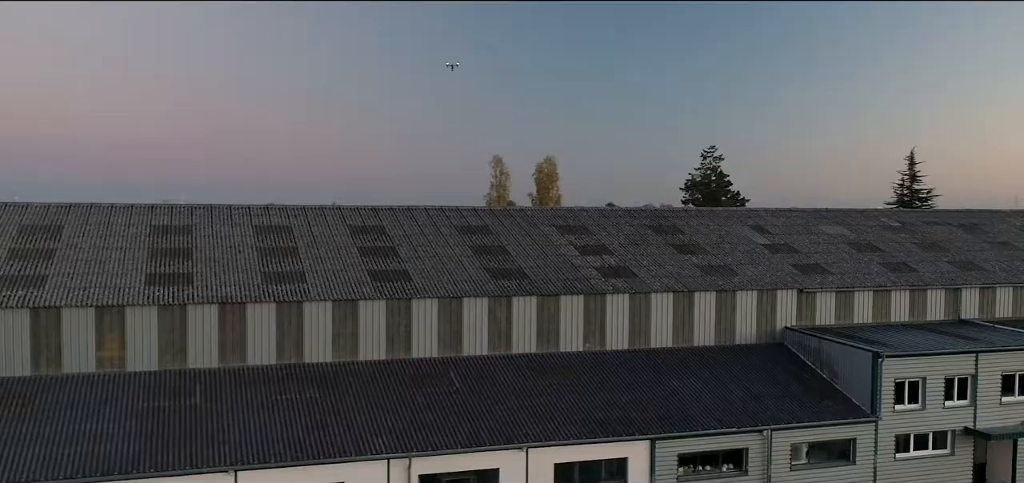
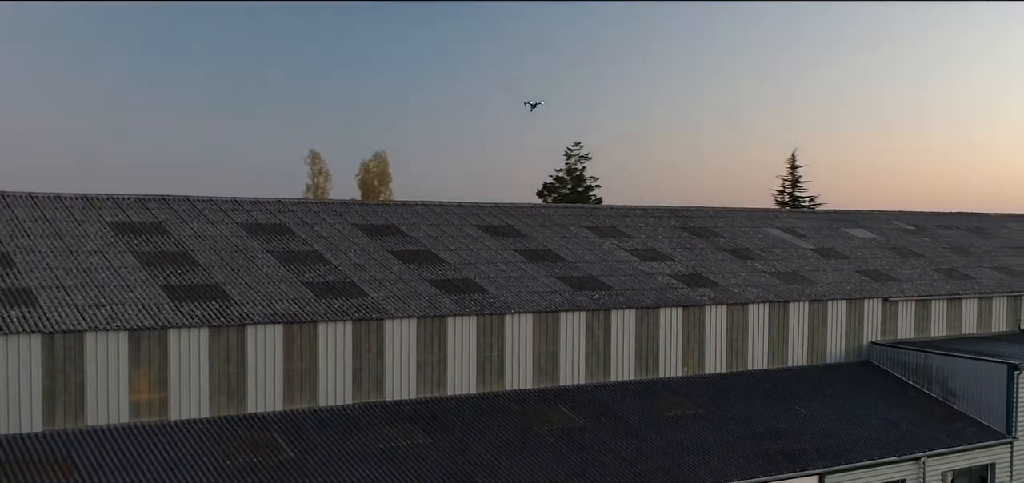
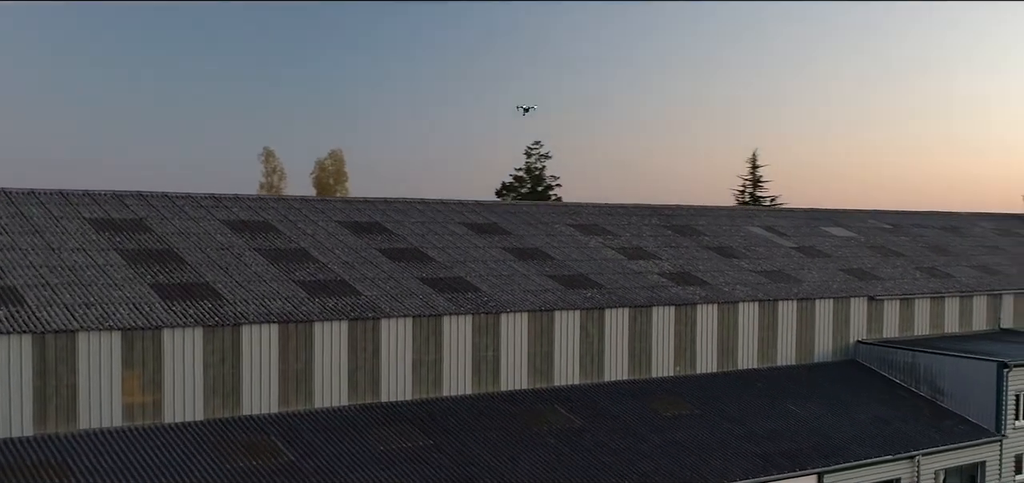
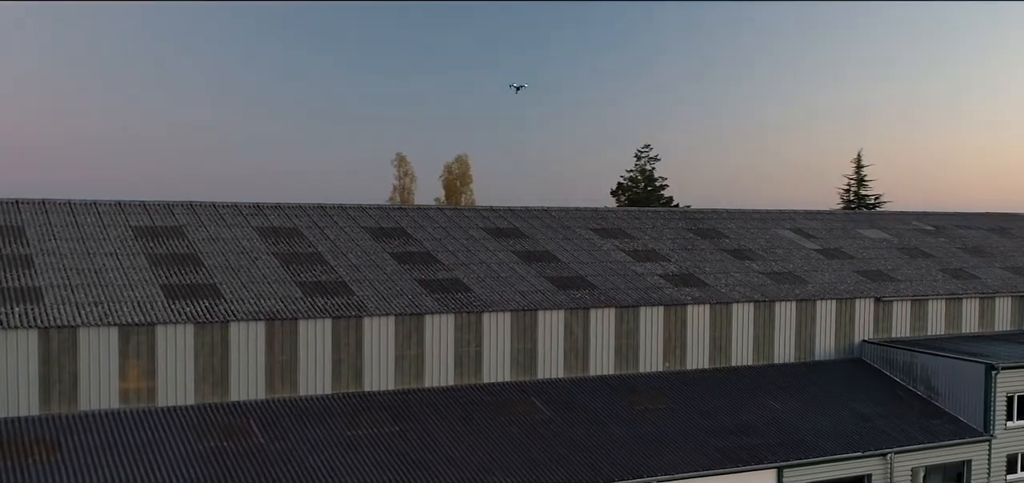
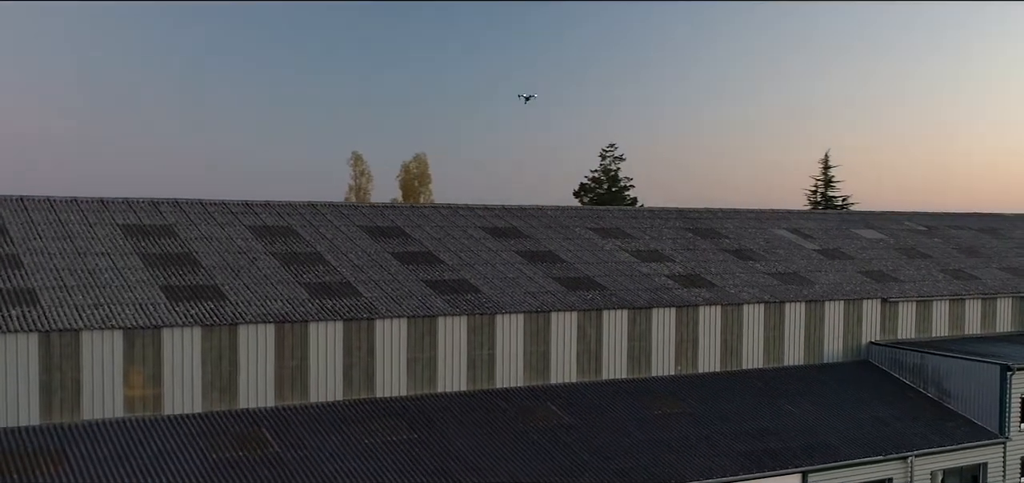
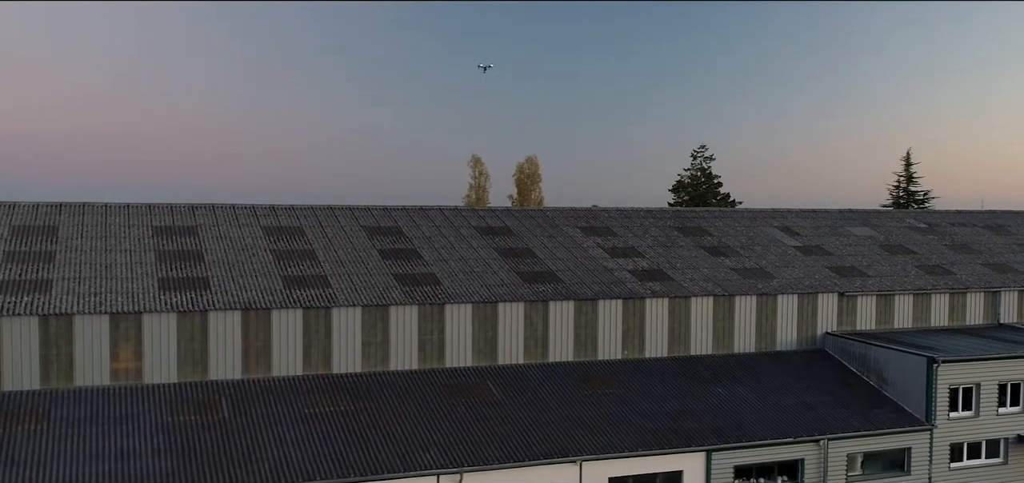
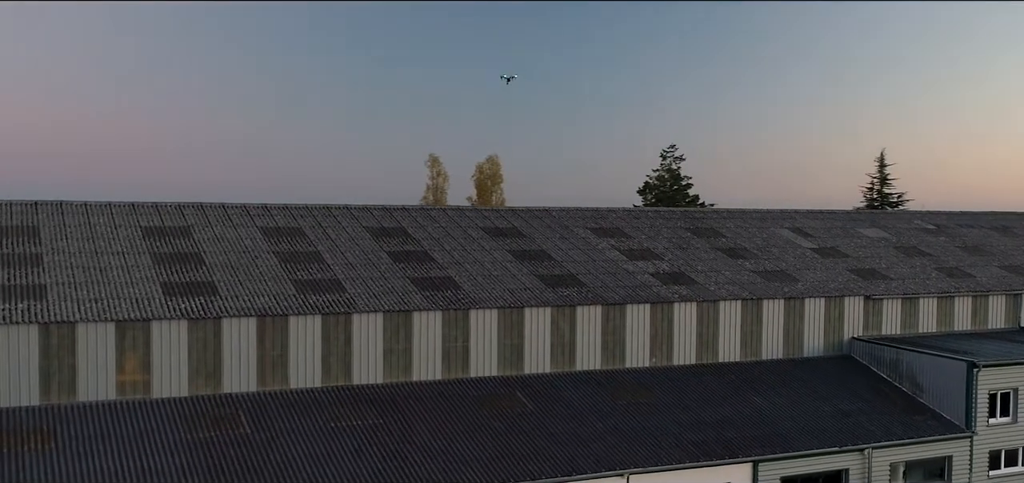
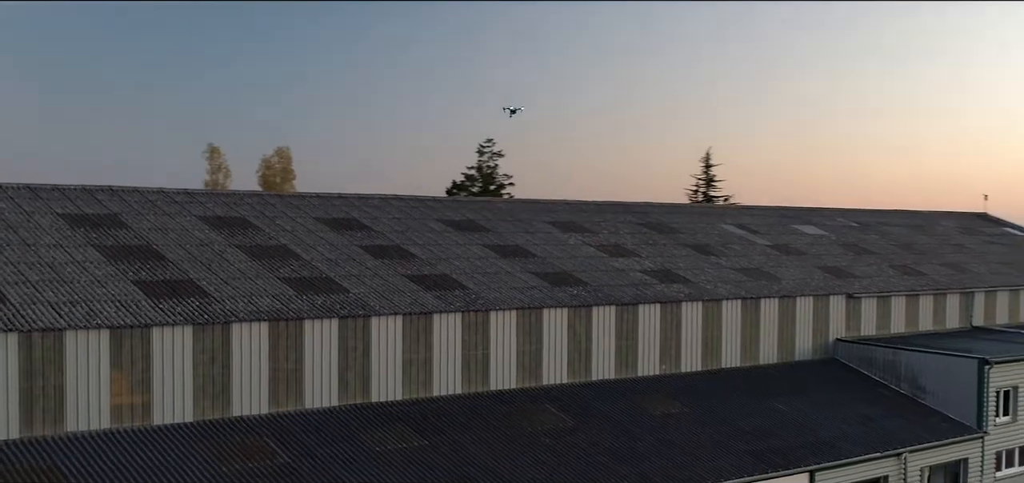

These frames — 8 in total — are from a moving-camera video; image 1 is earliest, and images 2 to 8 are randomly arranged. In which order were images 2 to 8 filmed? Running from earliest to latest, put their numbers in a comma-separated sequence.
6, 7, 4, 5, 2, 3, 8
